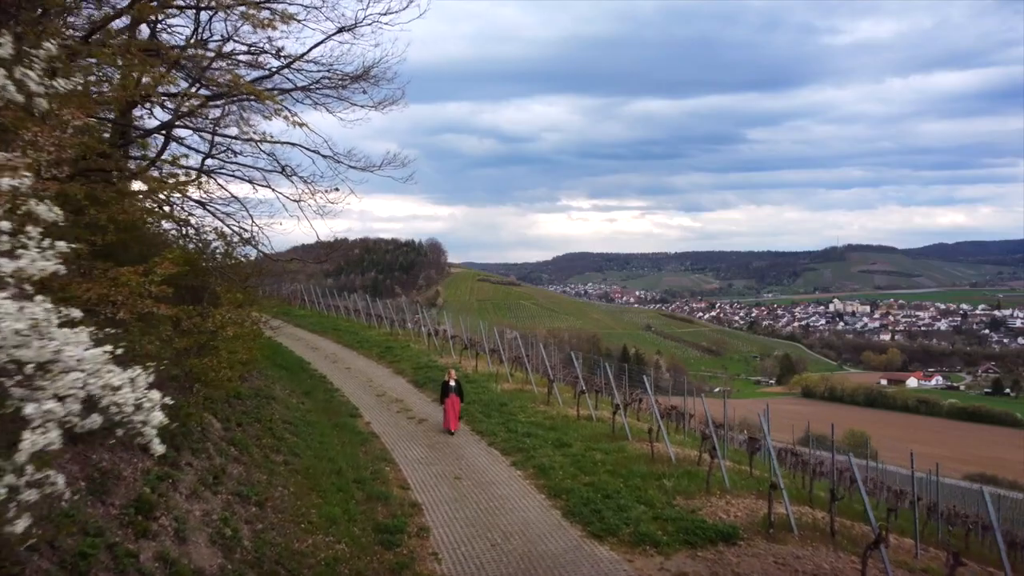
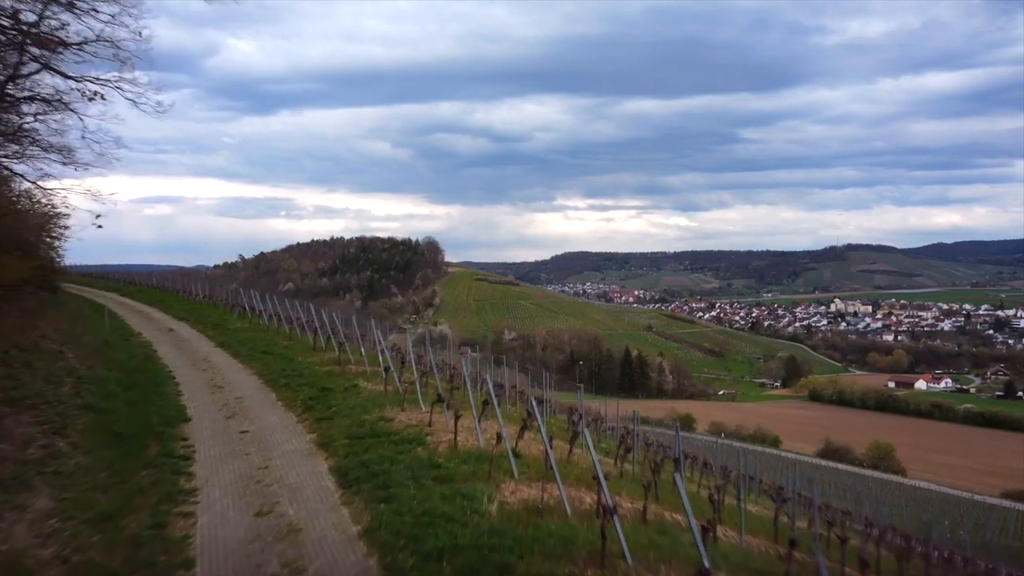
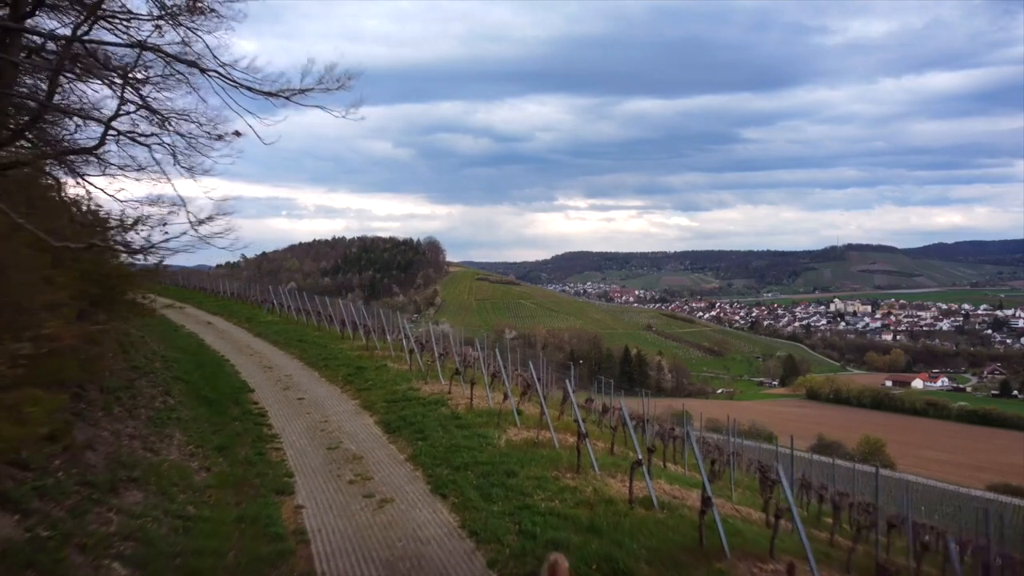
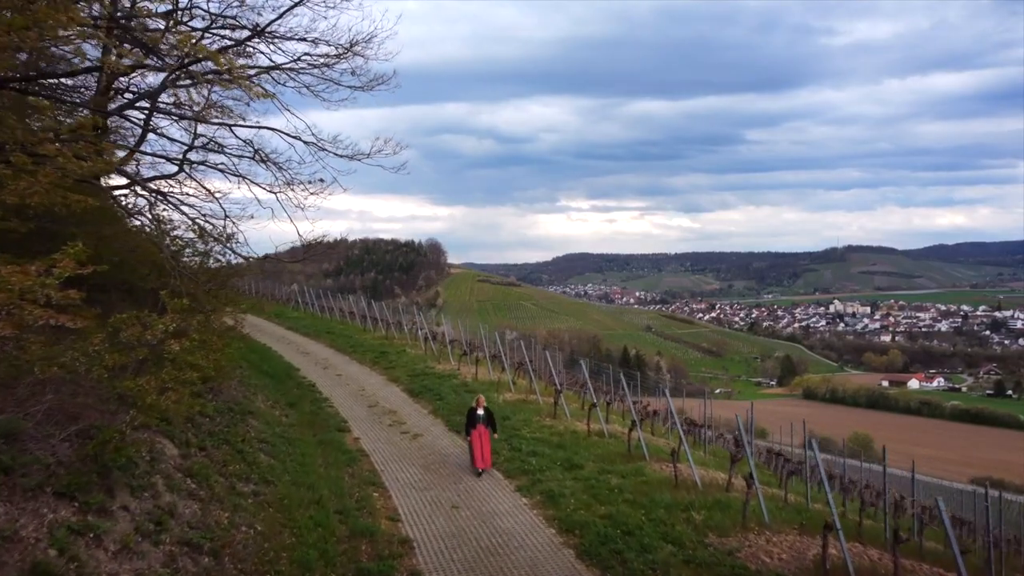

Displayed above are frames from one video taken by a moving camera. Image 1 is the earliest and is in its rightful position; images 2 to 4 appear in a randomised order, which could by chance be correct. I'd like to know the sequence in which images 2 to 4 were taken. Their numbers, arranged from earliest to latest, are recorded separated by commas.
4, 3, 2
